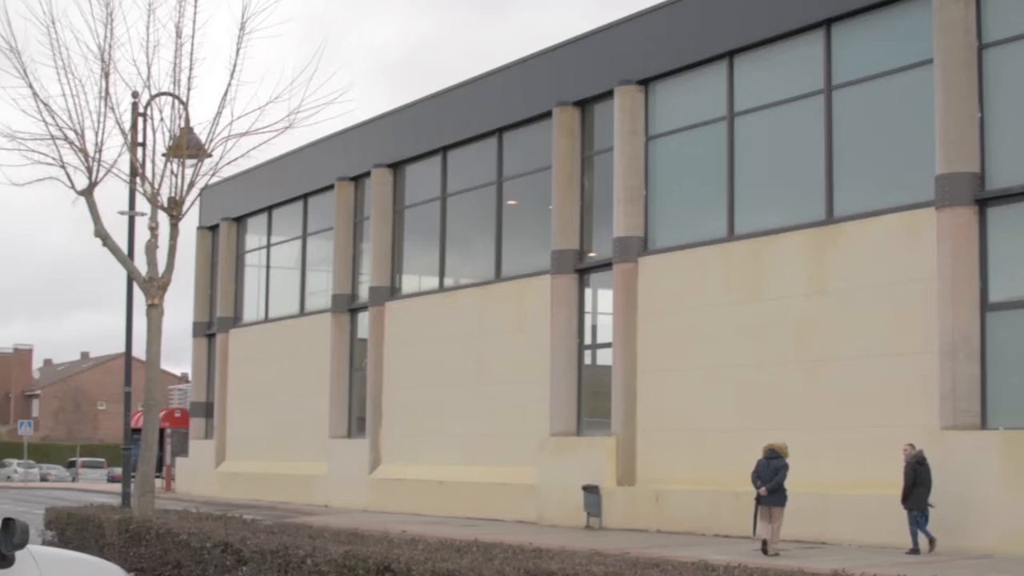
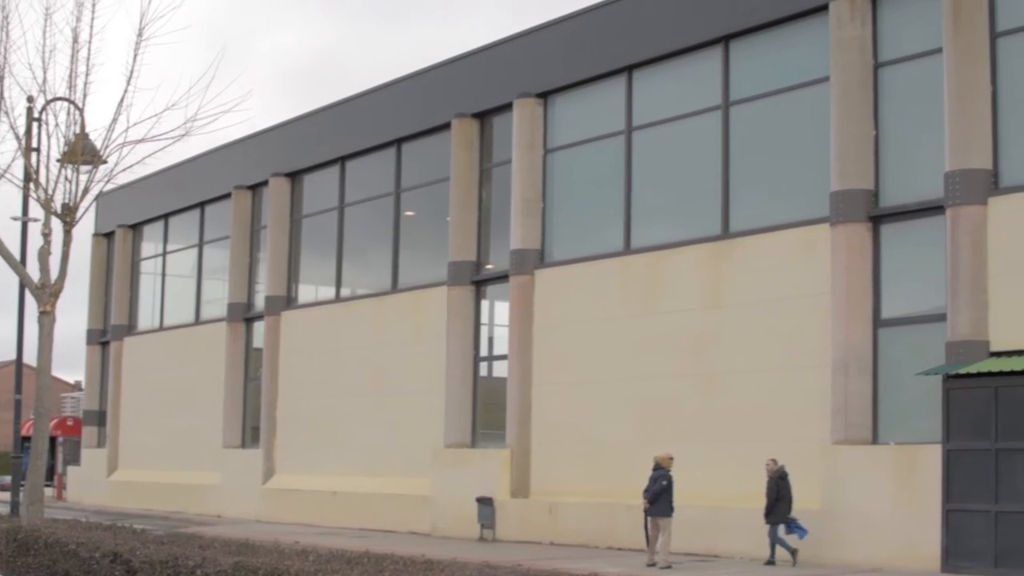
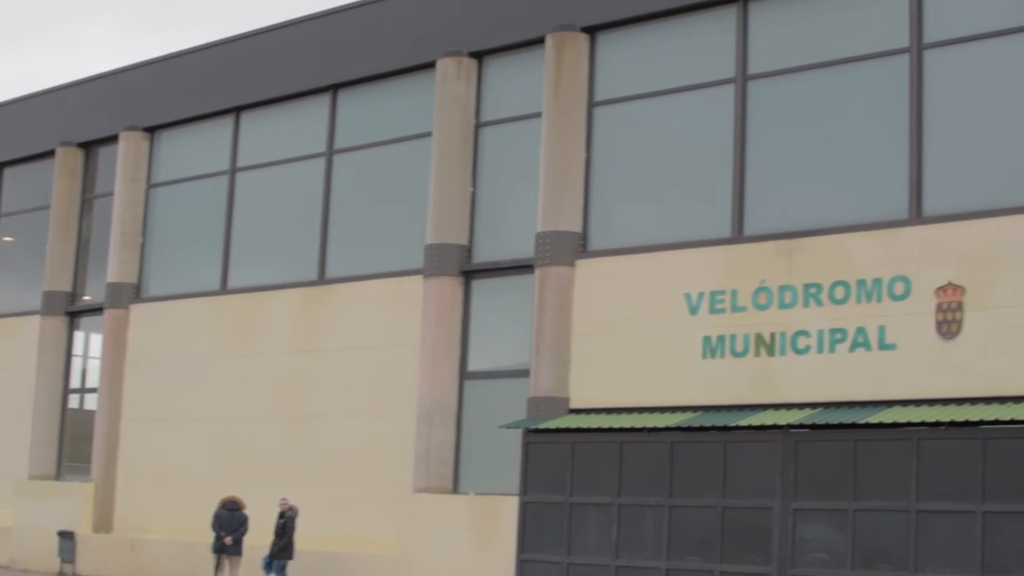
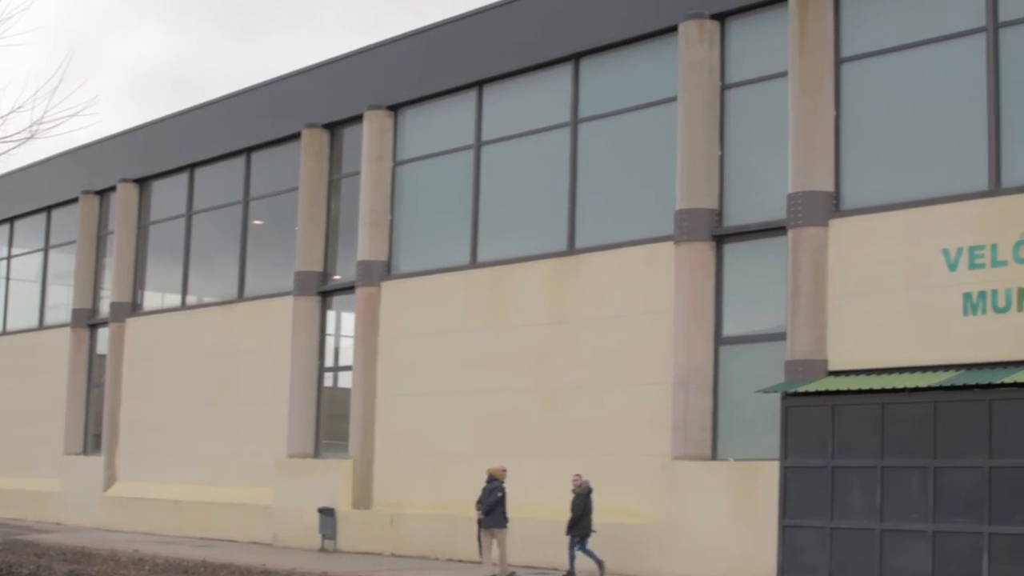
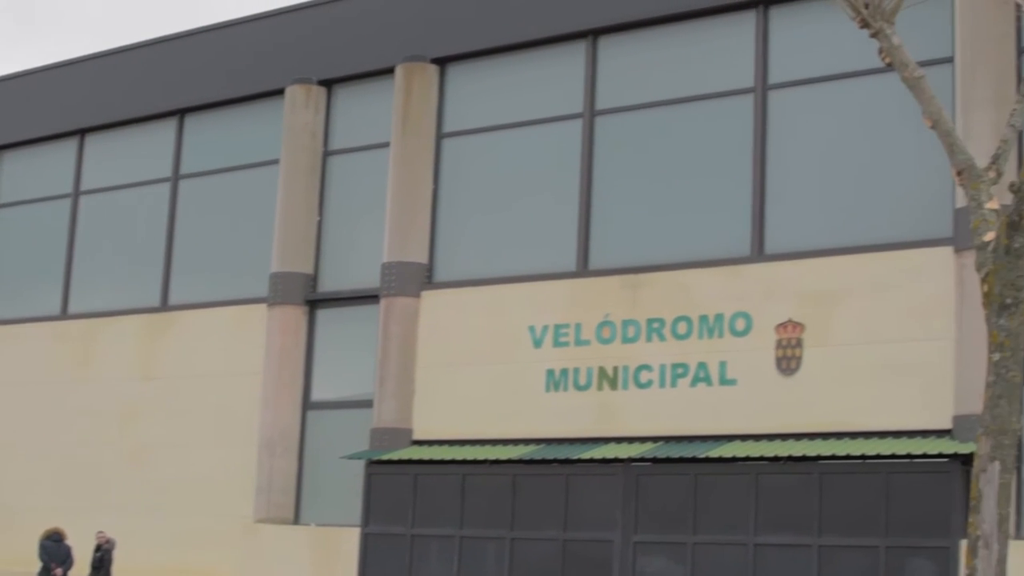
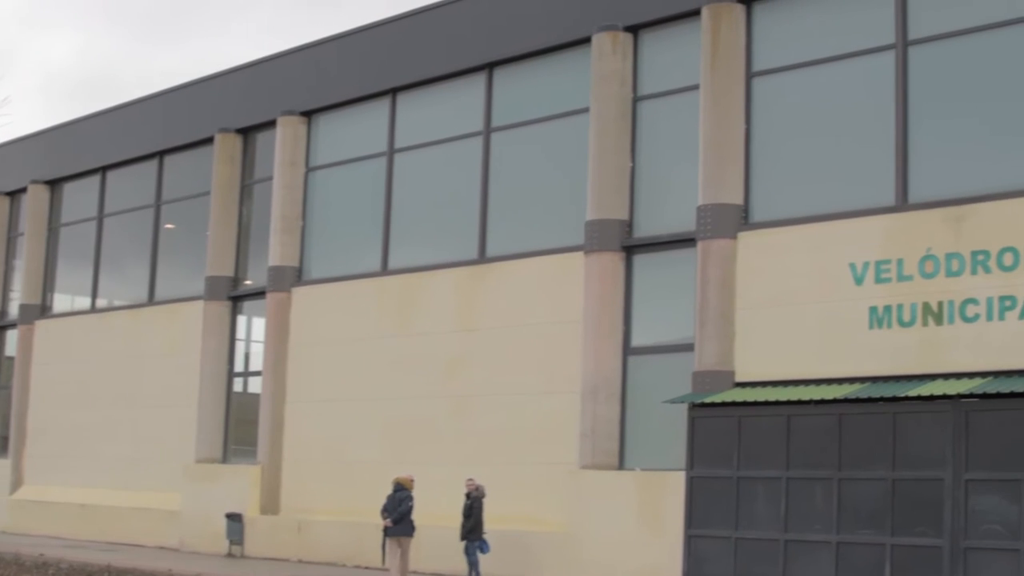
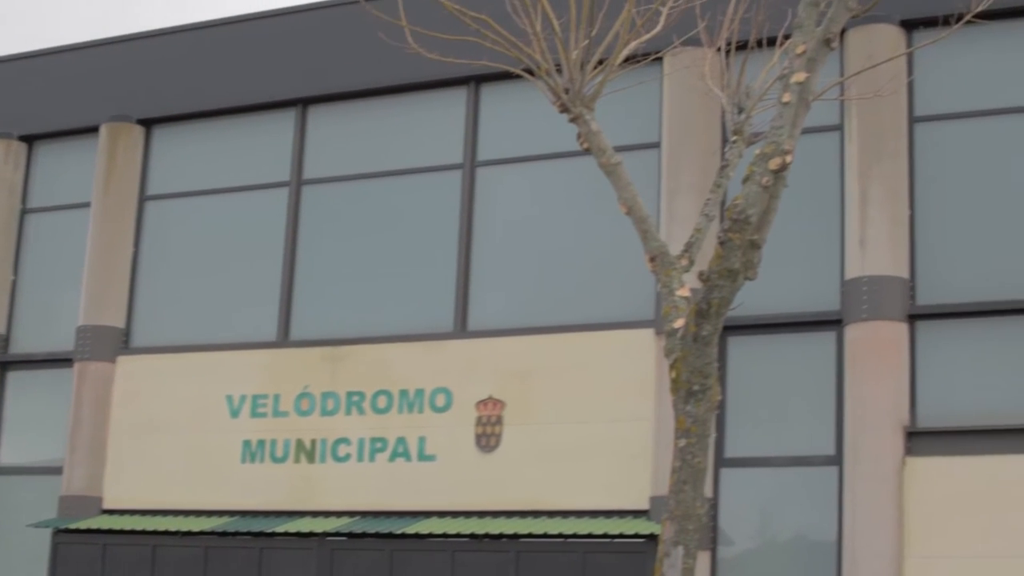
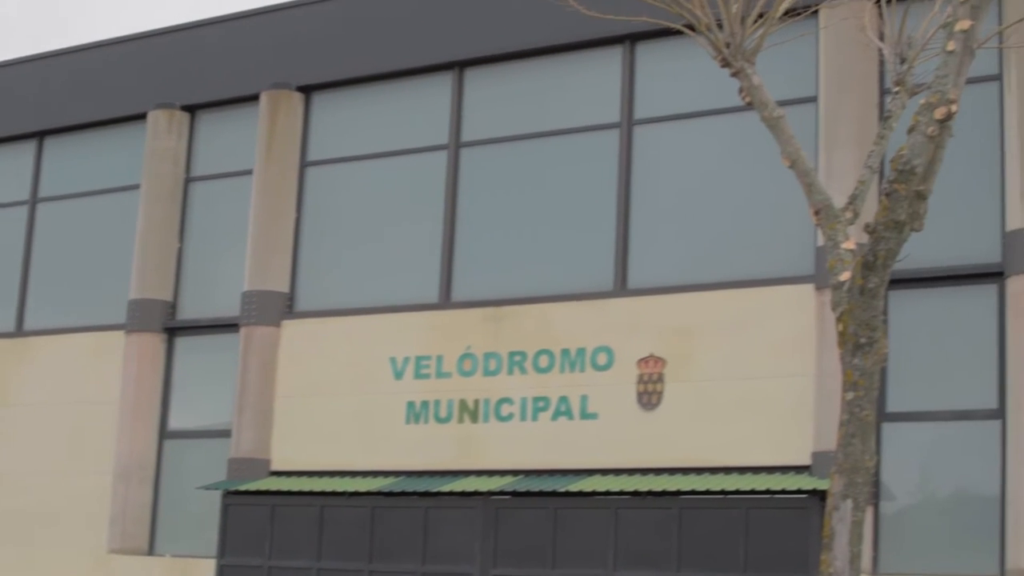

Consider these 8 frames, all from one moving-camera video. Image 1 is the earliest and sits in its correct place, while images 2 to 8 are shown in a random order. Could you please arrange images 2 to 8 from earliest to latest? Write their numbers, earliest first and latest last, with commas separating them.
2, 4, 6, 3, 5, 8, 7
